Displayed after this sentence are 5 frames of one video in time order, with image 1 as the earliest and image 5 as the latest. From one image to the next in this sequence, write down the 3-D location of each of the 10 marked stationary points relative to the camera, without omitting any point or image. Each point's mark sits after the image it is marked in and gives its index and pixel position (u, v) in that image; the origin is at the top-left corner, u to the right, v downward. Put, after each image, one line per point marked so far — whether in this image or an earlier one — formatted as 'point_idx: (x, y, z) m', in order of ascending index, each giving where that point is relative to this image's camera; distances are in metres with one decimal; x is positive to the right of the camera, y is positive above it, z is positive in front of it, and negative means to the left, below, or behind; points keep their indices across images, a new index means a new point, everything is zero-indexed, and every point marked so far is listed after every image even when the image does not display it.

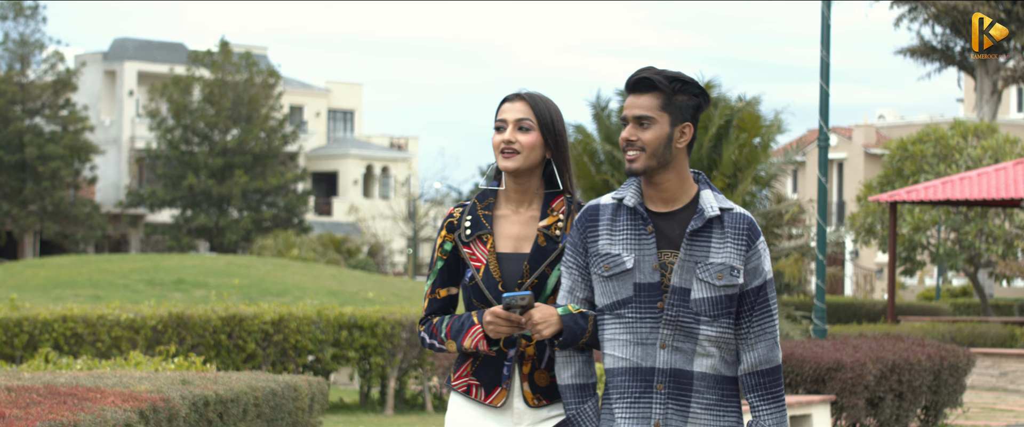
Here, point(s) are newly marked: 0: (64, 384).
0: (-2.5, -0.9, +5.8) m
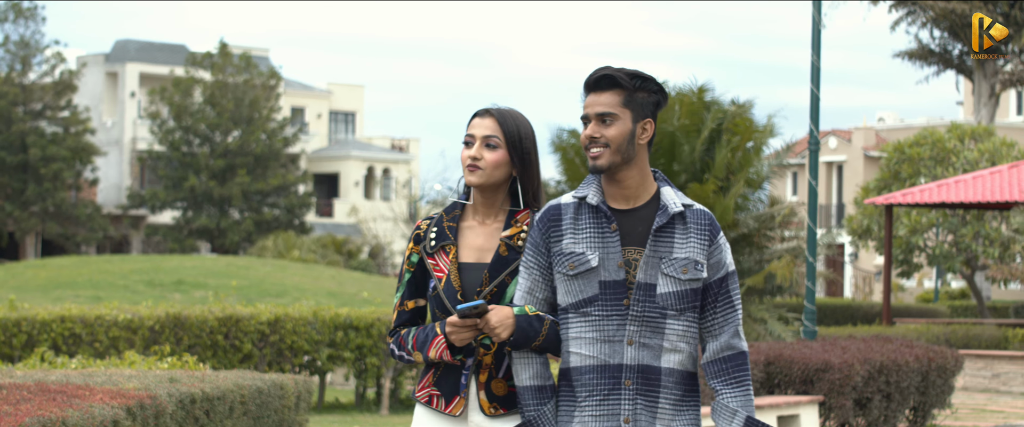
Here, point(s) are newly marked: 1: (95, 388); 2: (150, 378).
0: (-2.6, -0.9, +5.9) m
1: (-2.2, -0.9, +5.5) m
2: (-2.1, -0.9, +6.0) m
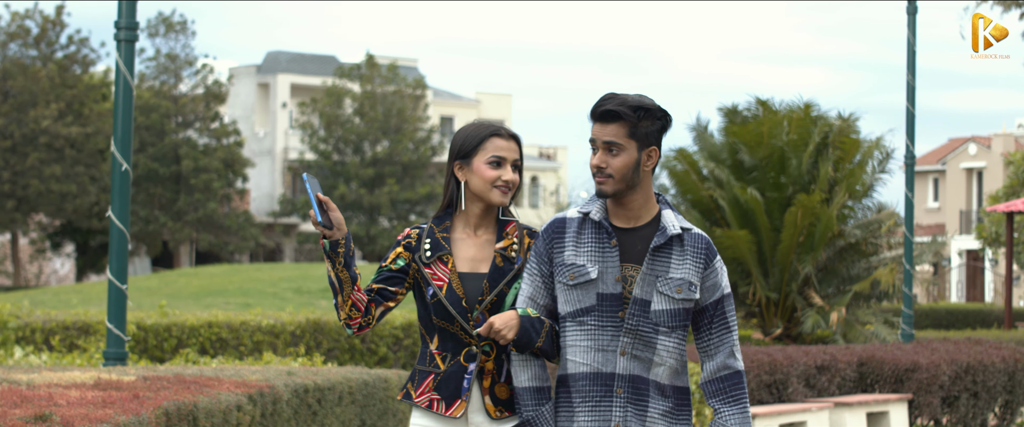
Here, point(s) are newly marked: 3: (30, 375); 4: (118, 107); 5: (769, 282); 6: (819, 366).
0: (-2.1, -1.1, +6.9) m
1: (-1.8, -1.0, +6.5) m
2: (-1.6, -1.0, +7.0) m
3: (-3.2, -1.1, +6.9) m
4: (-2.8, +0.8, +7.5) m
5: (+3.6, -1.0, +14.7) m
6: (+3.0, -1.5, +10.4) m
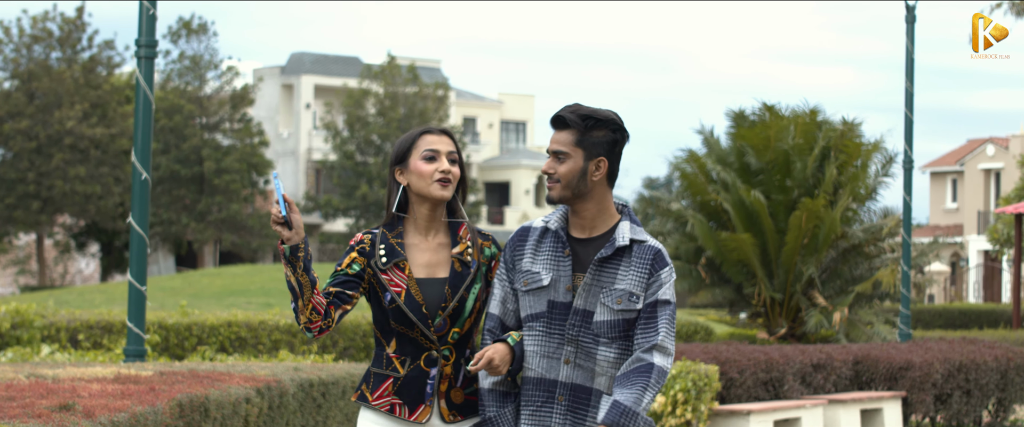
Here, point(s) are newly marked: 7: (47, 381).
0: (-2.2, -1.1, +7.4) m
1: (-1.8, -1.1, +6.9) m
2: (-1.6, -1.1, +7.4) m
3: (-3.2, -1.1, +7.4) m
4: (-2.8, +0.7, +8.0) m
5: (+3.7, -1.0, +15.0) m
6: (+3.1, -1.5, +10.7) m
7: (-2.8, -1.0, +6.4) m
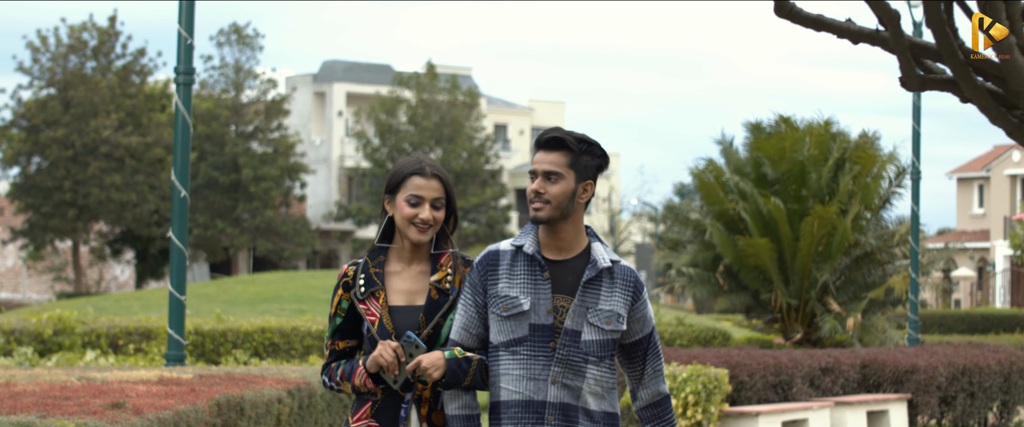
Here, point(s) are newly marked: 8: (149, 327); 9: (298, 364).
0: (-2.1, -1.2, +8.0) m
1: (-1.8, -1.2, +7.5) m
2: (-1.6, -1.2, +8.0) m
3: (-3.1, -1.2, +8.0) m
4: (-2.7, +0.6, +8.6) m
5: (+4.0, -1.1, +15.4) m
6: (+3.3, -1.6, +11.2) m
7: (-2.8, -1.1, +7.0) m
8: (-4.3, -1.3, +12.4) m
9: (-2.5, -1.7, +12.1) m
